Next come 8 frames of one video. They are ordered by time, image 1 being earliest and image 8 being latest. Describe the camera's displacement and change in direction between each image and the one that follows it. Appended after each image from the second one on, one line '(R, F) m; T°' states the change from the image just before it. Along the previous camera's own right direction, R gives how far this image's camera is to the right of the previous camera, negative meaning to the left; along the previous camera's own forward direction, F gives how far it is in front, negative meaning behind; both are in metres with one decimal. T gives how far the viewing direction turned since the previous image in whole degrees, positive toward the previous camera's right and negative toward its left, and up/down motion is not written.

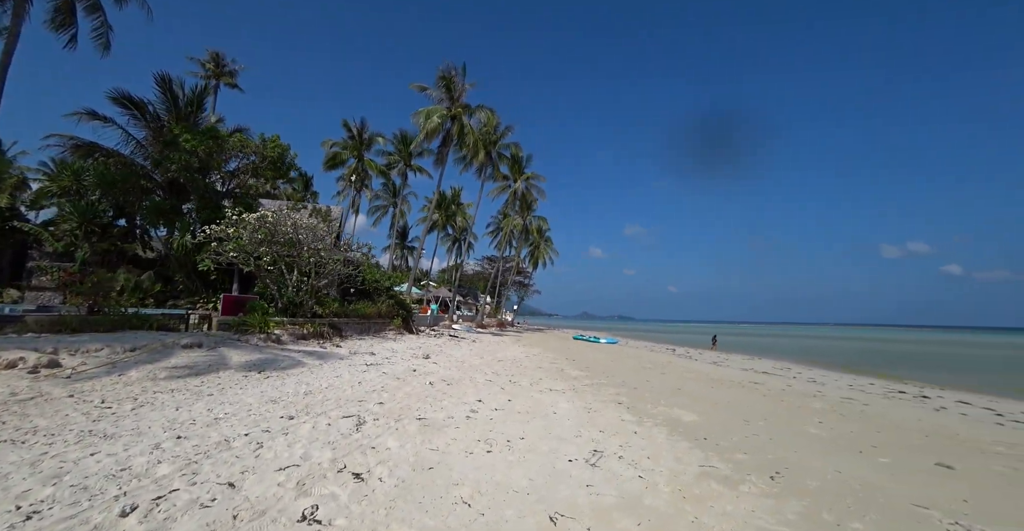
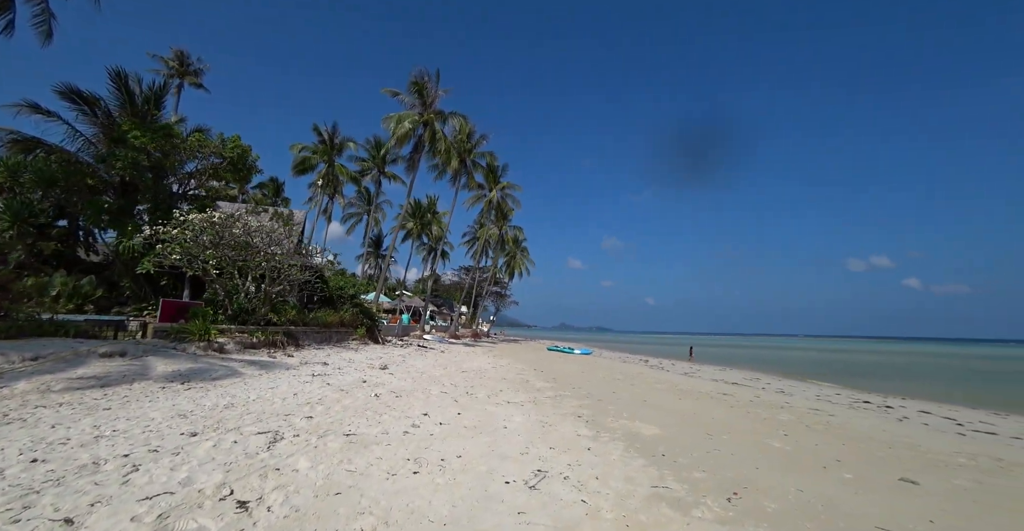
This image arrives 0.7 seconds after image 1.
(+0.5, +0.5) m; +3°
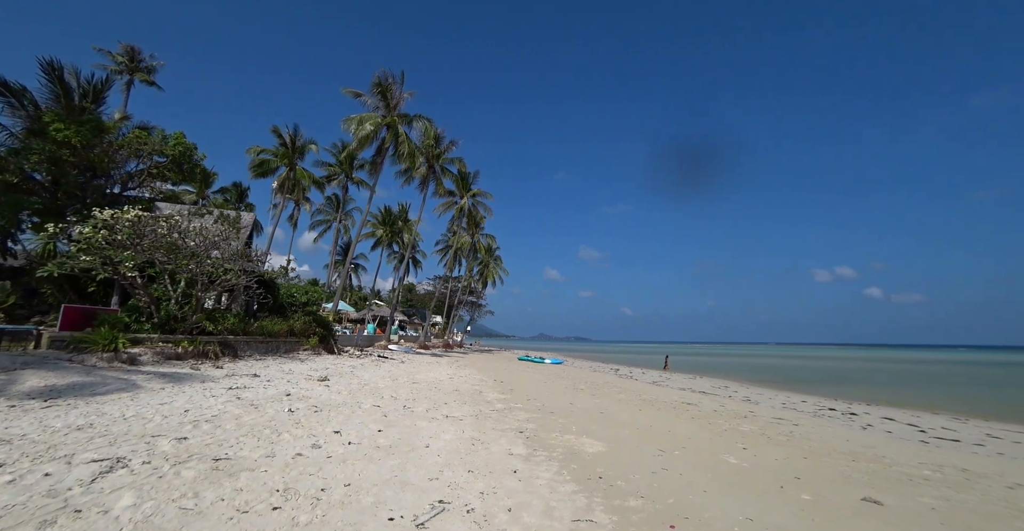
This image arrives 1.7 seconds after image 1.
(+0.8, +0.8) m; +3°
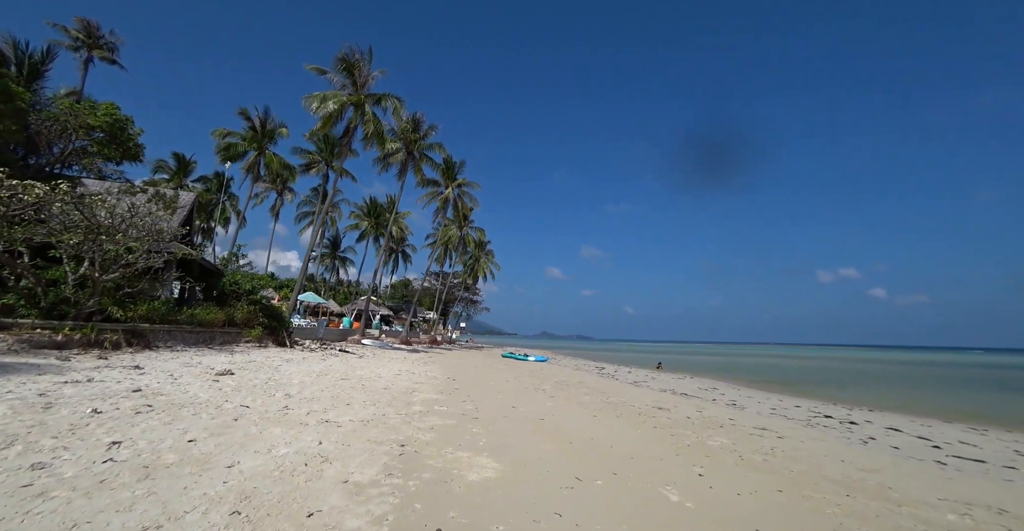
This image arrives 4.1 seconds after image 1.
(+1.6, +1.9) m; 0°
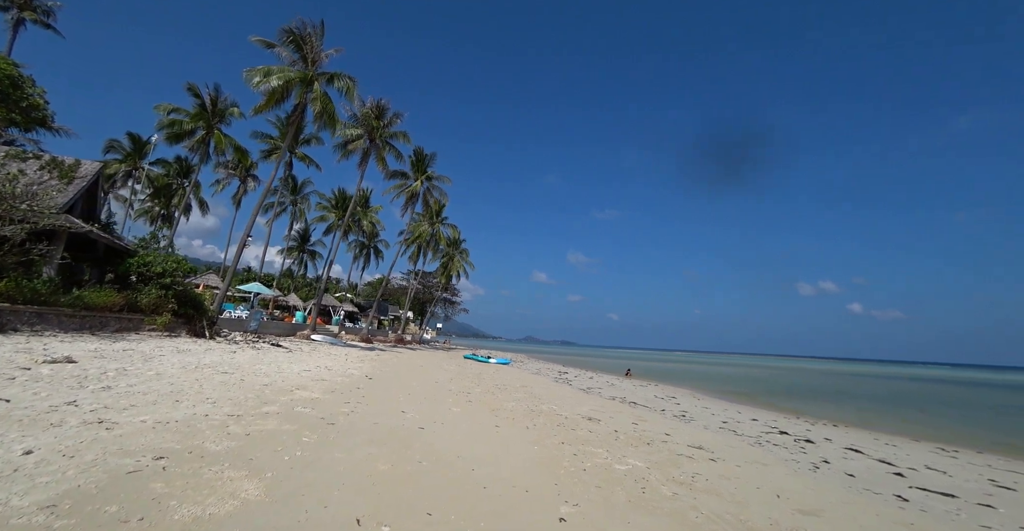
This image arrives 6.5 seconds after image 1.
(+1.7, +1.6) m; +2°
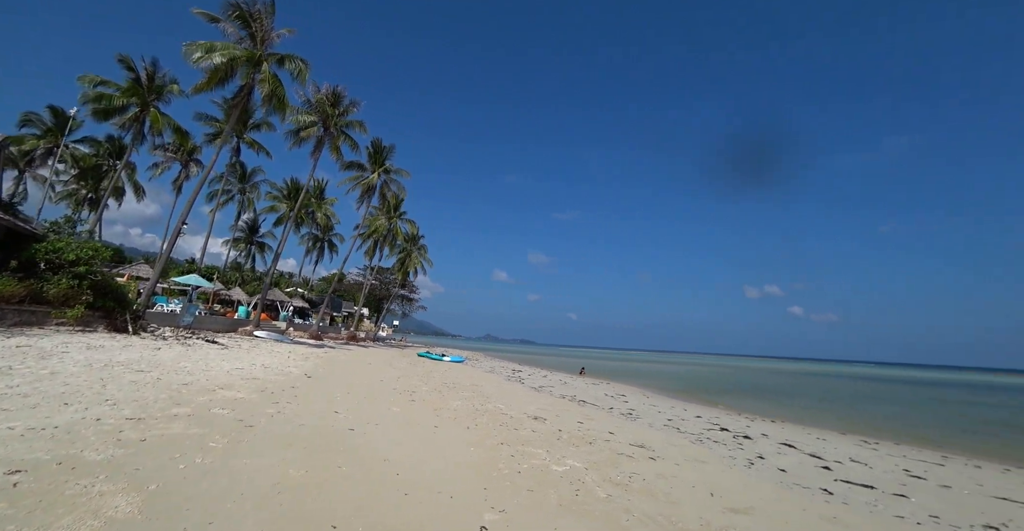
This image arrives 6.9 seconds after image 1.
(+0.3, +0.3) m; +5°
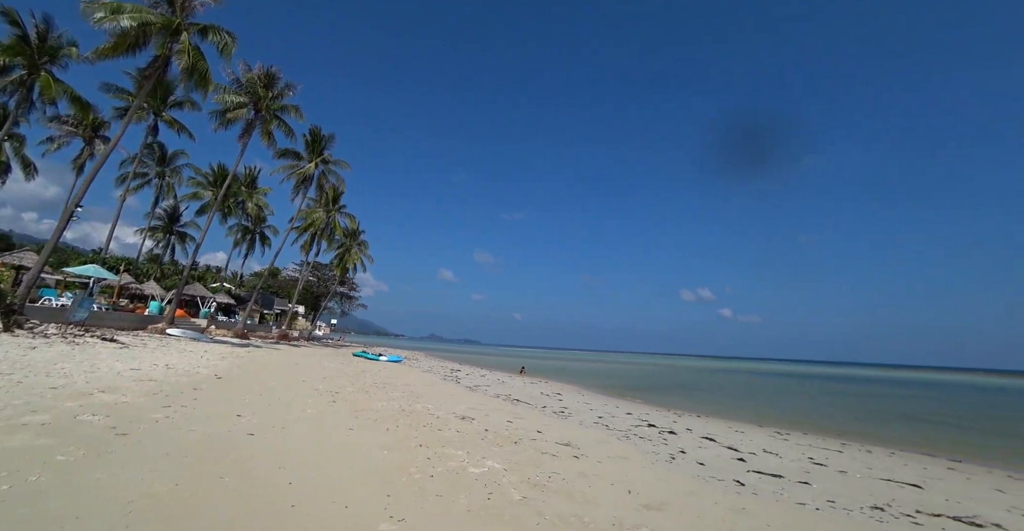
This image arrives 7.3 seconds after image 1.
(+0.3, +0.3) m; +7°
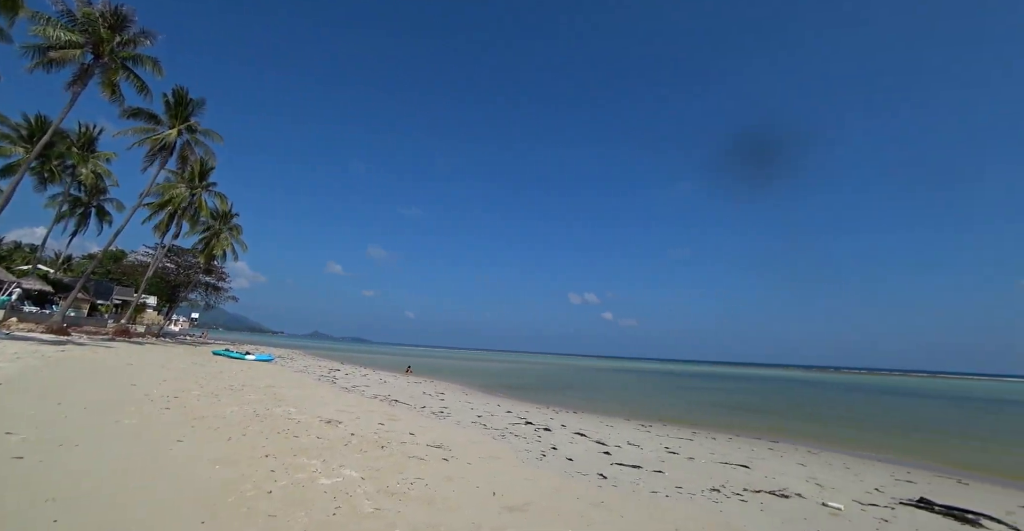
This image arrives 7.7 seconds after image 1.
(+0.3, +0.2) m; +13°
